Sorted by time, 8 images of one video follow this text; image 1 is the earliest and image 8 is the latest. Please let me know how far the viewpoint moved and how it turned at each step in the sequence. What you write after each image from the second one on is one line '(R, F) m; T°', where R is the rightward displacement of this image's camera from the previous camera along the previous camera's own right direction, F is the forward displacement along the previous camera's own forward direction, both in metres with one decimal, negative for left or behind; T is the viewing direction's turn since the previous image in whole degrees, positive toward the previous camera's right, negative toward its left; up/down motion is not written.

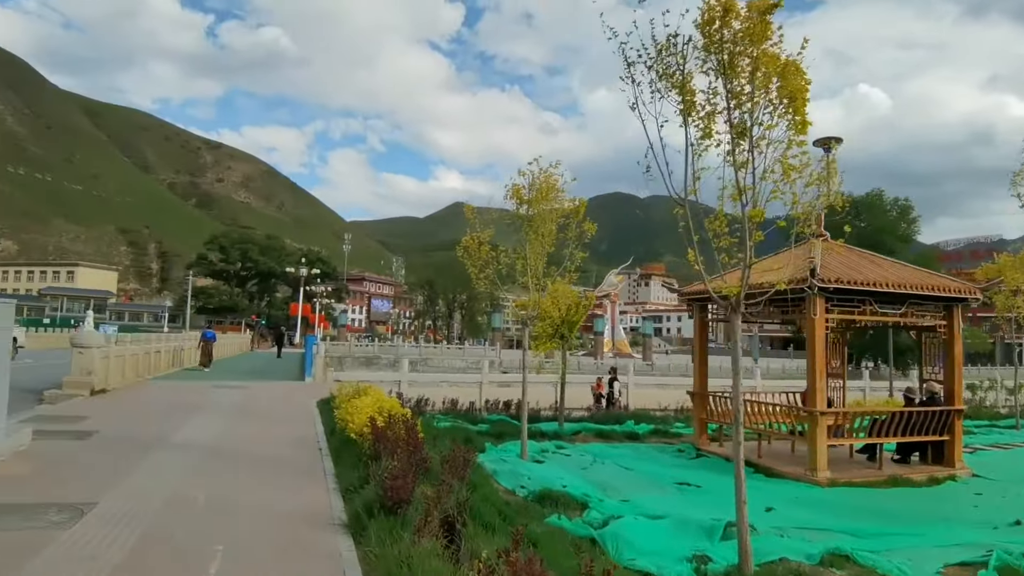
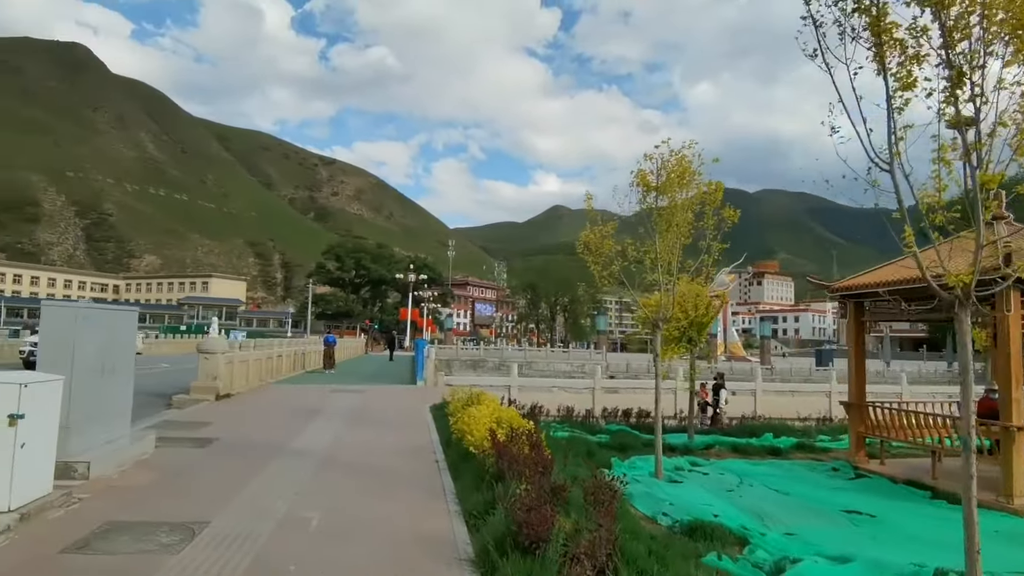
(-0.3, +0.9) m; -8°
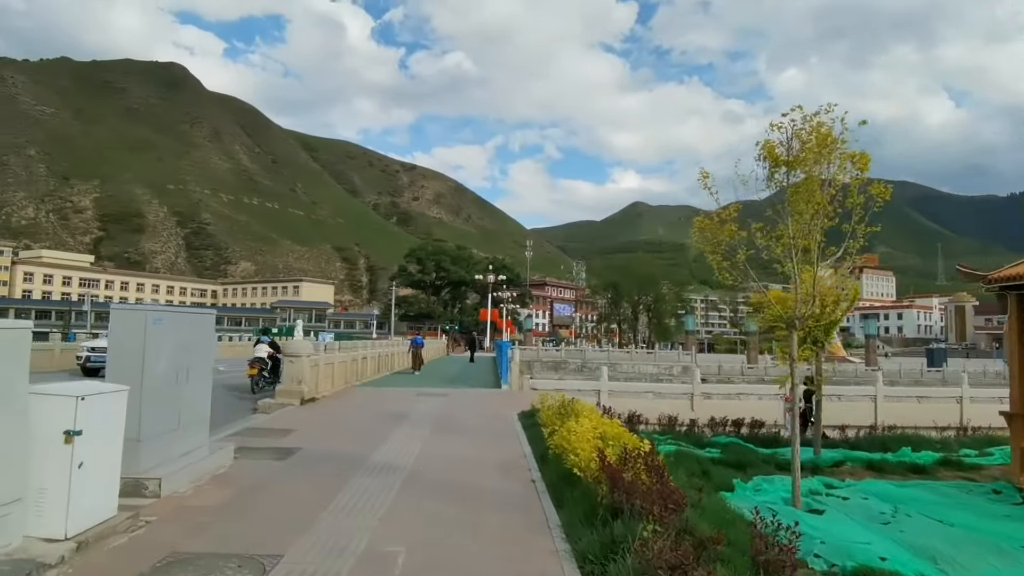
(-0.3, +1.1) m; -6°
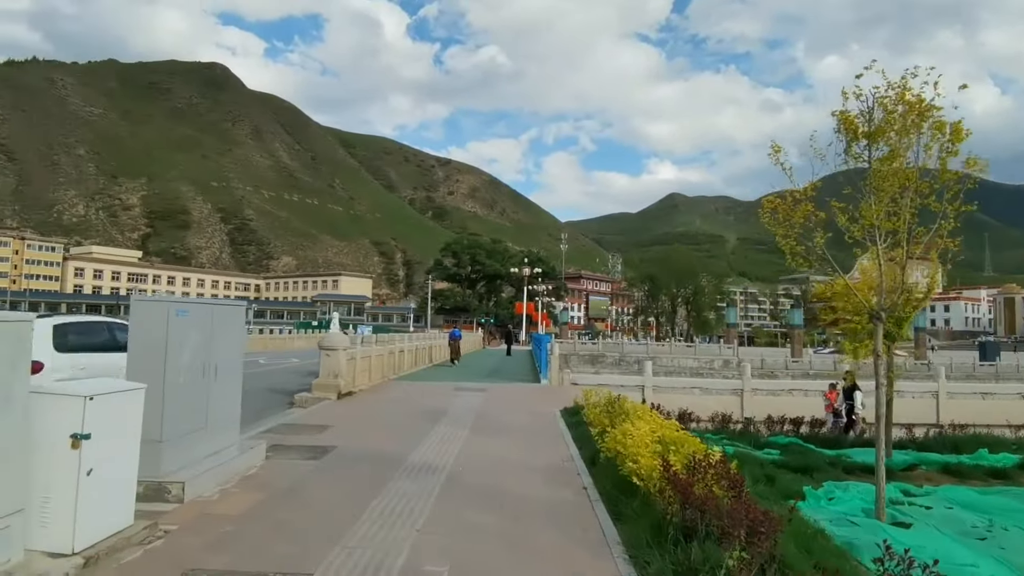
(-0.1, +0.7) m; -3°
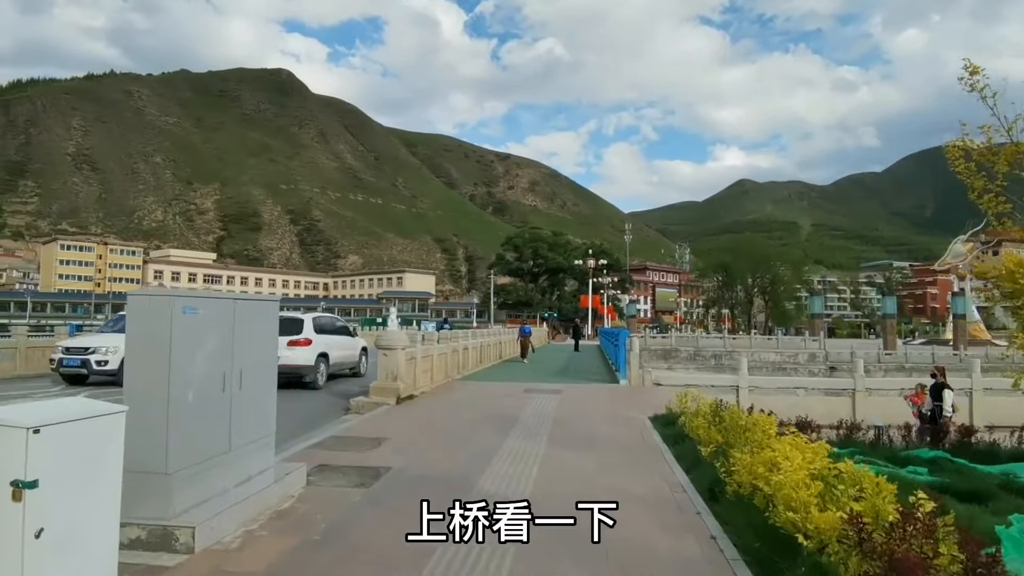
(-0.3, +1.7) m; -5°
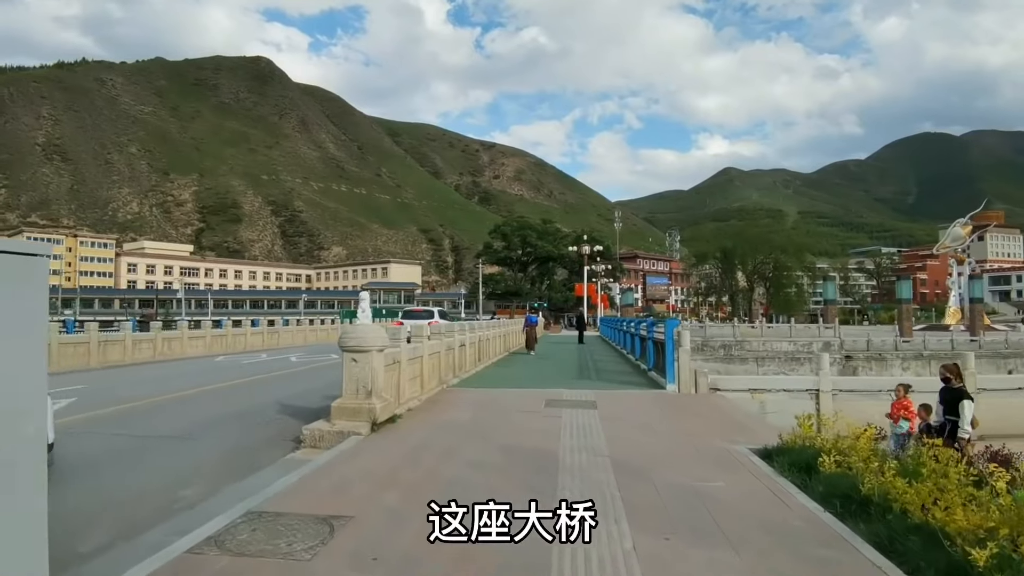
(-0.5, +4.1) m; +1°
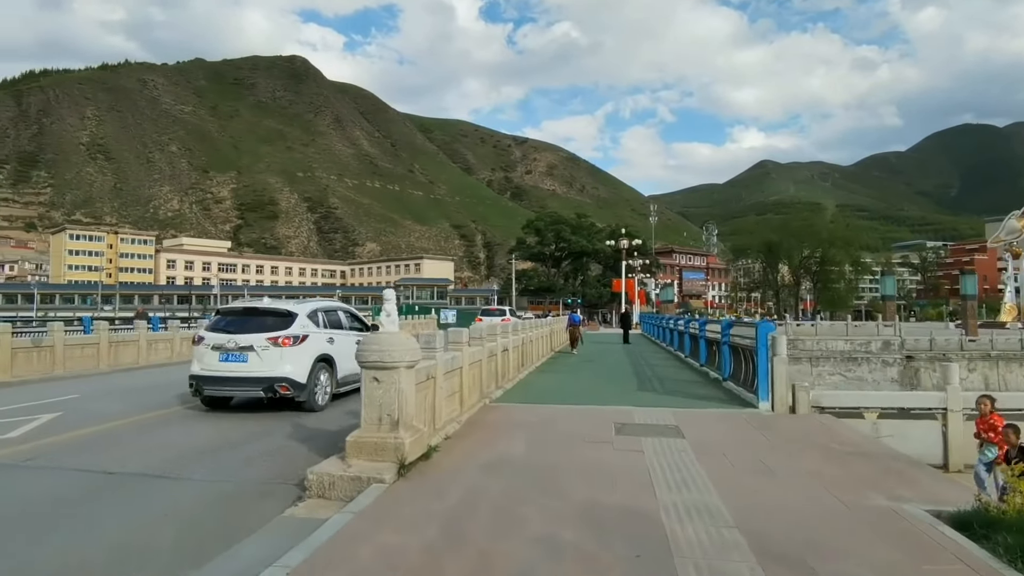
(-0.4, +2.3) m; -3°
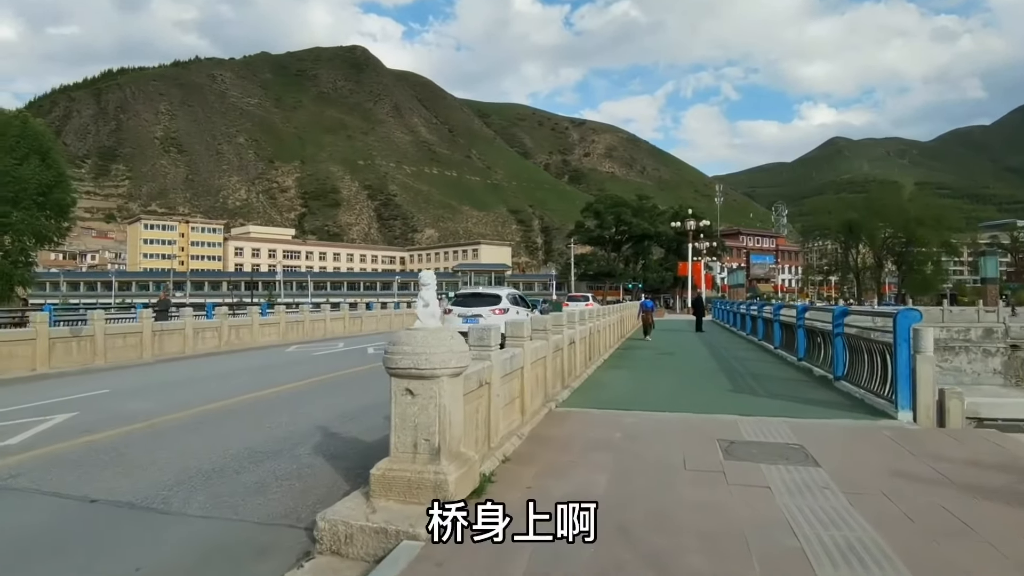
(-0.2, +1.9) m; -5°
